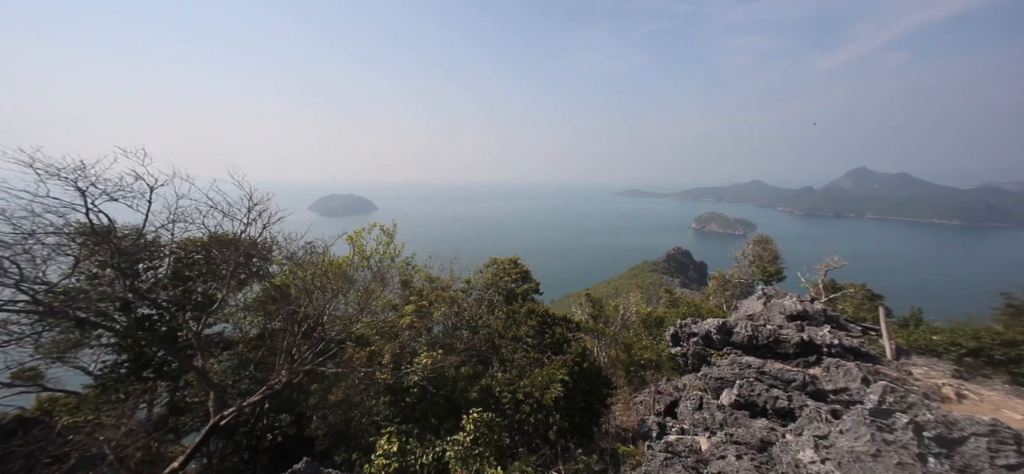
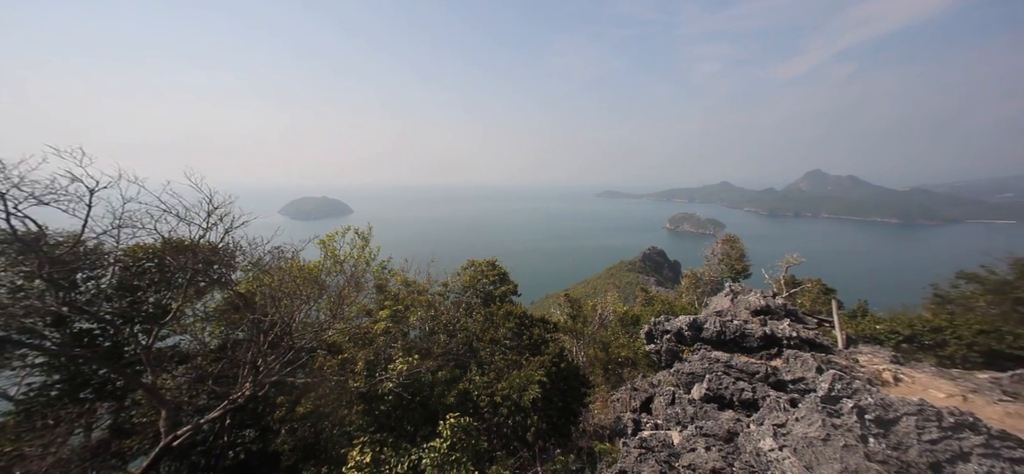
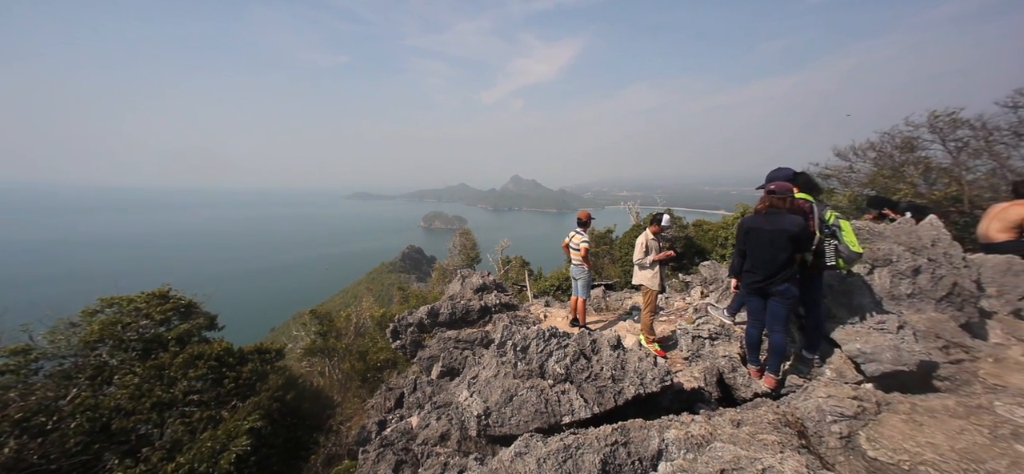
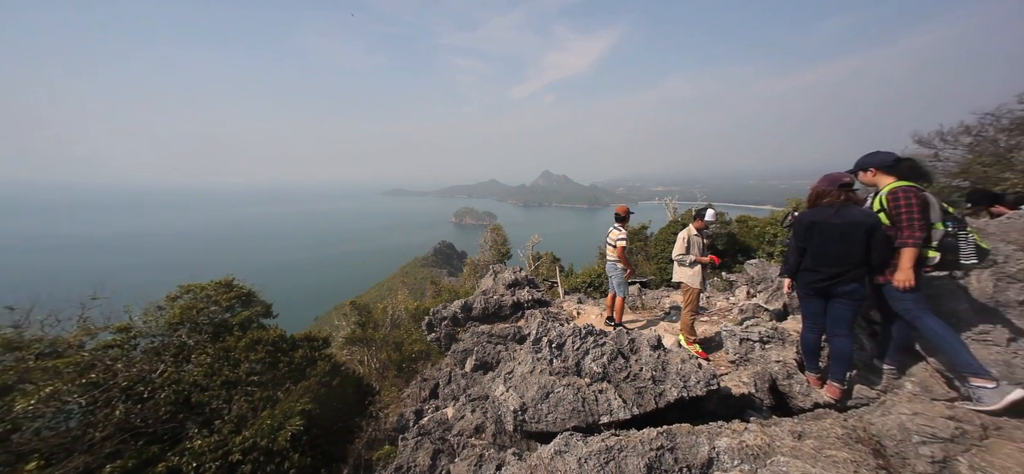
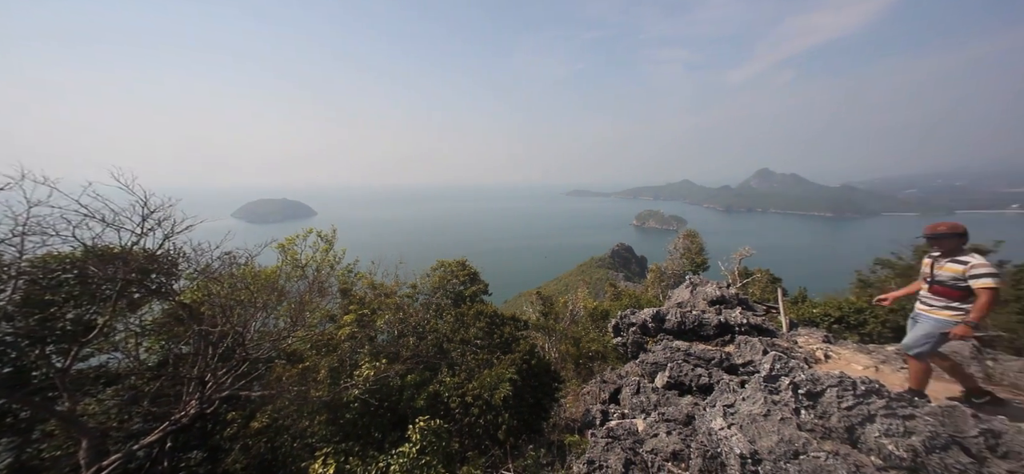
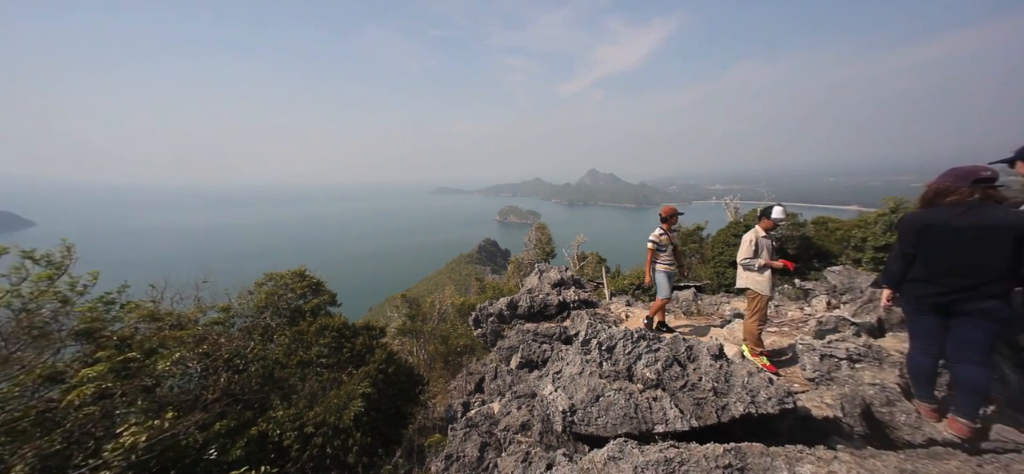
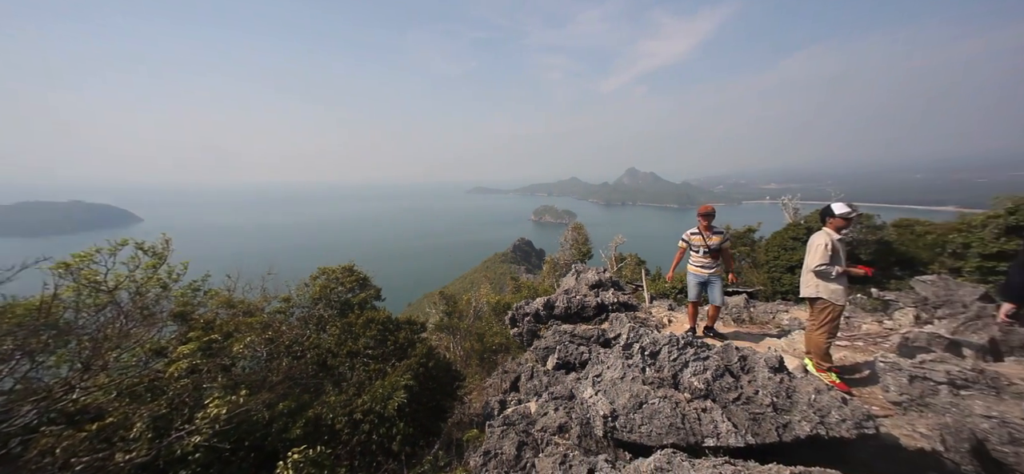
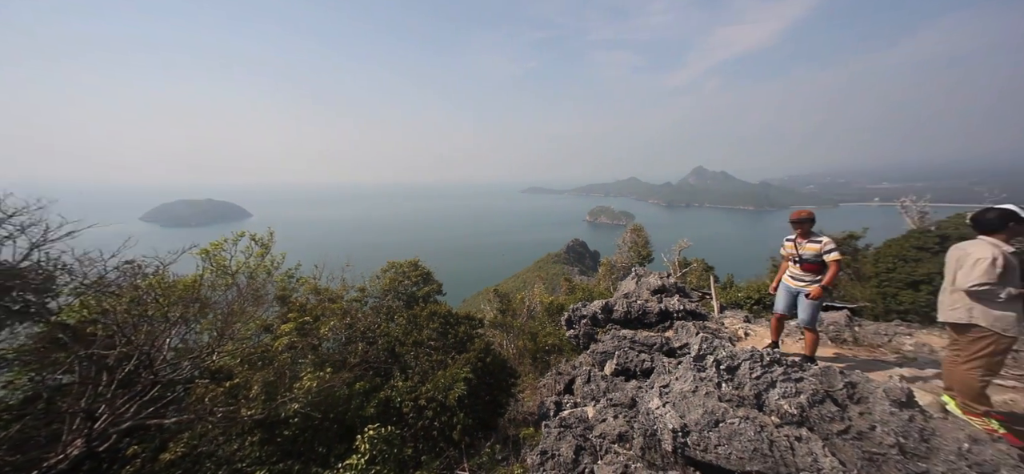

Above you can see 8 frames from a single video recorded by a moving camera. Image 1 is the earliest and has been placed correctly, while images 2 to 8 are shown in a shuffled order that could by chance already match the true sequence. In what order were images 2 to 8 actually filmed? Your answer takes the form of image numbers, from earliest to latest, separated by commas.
2, 5, 8, 7, 6, 4, 3
